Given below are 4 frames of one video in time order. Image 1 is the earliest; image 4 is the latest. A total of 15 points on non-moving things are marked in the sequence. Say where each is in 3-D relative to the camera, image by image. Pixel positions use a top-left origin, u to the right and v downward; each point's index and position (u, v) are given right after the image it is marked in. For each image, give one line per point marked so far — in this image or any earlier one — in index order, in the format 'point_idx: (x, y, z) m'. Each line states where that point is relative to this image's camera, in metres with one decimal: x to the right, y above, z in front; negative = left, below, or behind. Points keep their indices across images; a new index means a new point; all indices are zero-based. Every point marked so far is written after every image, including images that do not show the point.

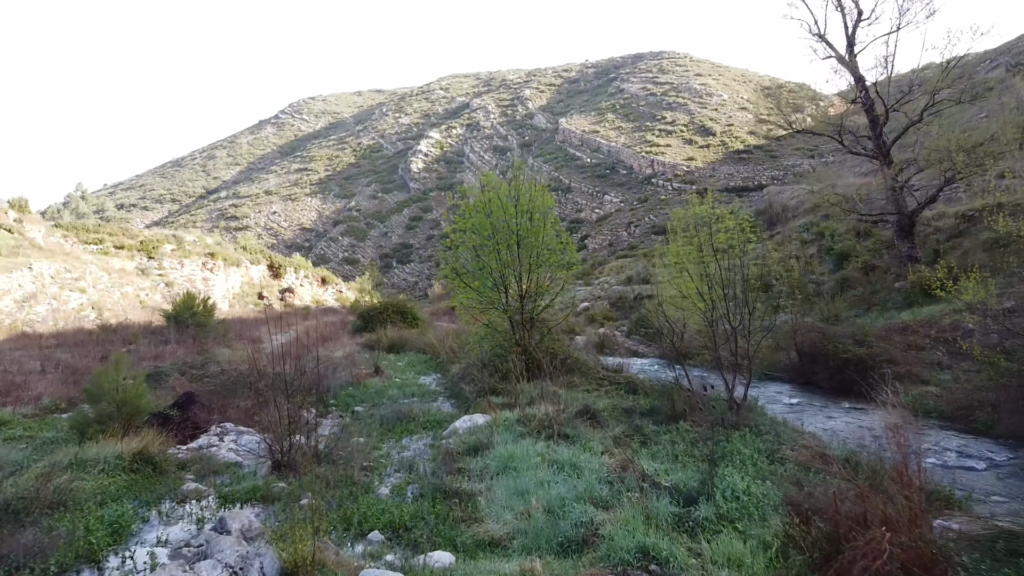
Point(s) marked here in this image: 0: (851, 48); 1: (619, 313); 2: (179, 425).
0: (+4.2, +3.0, +9.8) m
1: (+2.1, -0.5, +15.8) m
2: (-1.9, -0.8, +4.4) m
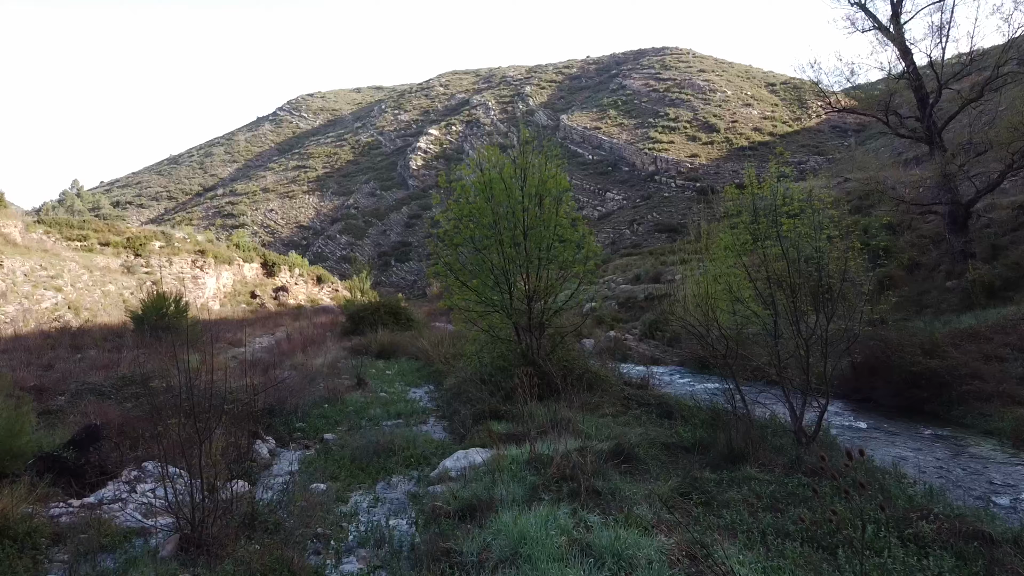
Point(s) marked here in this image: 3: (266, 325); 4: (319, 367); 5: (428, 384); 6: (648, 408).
0: (+4.3, +3.0, +8.7) m
1: (+2.2, -0.5, +14.7) m
2: (-1.8, -0.8, +3.3) m
3: (-5.7, -0.9, +18.1) m
4: (-2.1, -0.9, +8.4) m
5: (-0.8, -1.0, +7.8) m
6: (+0.8, -0.7, +4.9) m
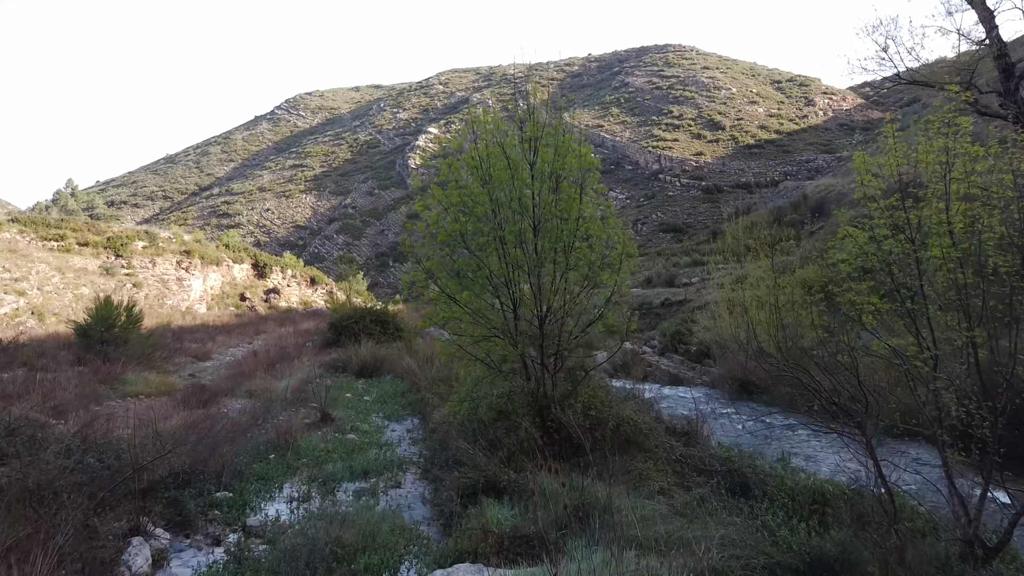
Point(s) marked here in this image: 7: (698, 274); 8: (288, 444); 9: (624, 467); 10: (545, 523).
0: (+4.3, +2.9, +7.3) m
1: (+2.2, -0.6, +13.2) m
2: (-1.8, -0.9, +1.9) m
3: (-5.6, -1.0, +16.6) m
4: (-2.0, -0.9, +7.0) m
5: (-0.8, -1.0, +6.3) m
6: (+0.9, -0.8, +3.4) m
7: (+3.9, +0.3, +16.4) m
8: (-1.4, -1.0, +4.9) m
9: (+0.5, -0.8, +3.4) m
10: (+0.1, -0.8, +2.8) m
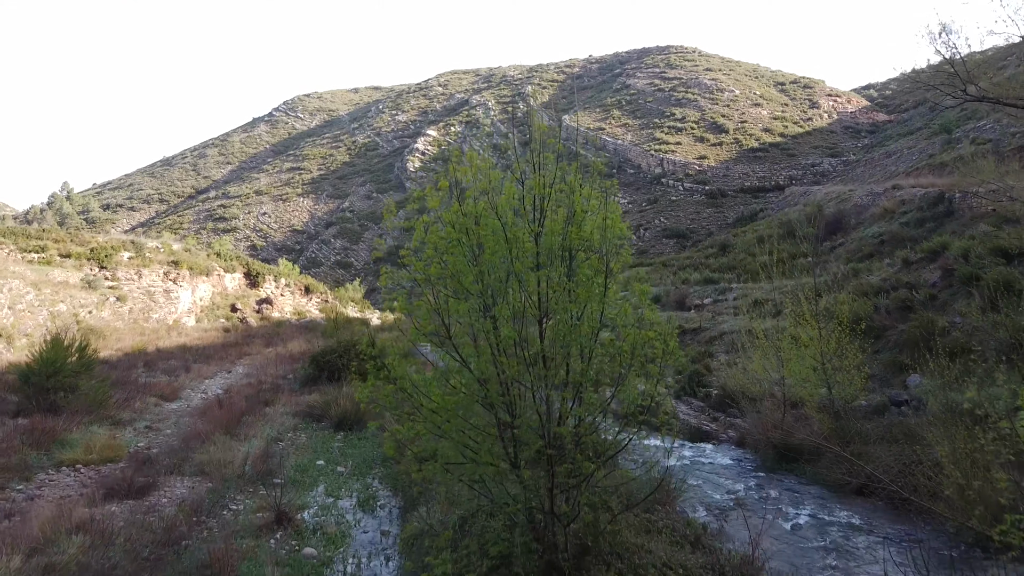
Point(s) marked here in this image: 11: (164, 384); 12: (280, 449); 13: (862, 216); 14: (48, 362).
0: (+4.3, +2.5, +6.2) m
1: (+2.2, -1.0, +12.2) m
2: (-1.8, -1.3, +0.8) m
3: (-5.6, -1.4, +15.6) m
4: (-2.0, -1.3, +5.9) m
5: (-0.8, -1.4, +5.3) m
6: (+0.9, -1.2, +2.4) m
7: (+3.9, -0.1, +15.4) m
8: (-1.4, -1.4, +3.9) m
9: (+0.4, -1.2, +2.3) m
10: (+0.1, -1.2, +1.8) m
11: (-4.9, -1.3, +11.2) m
12: (-2.0, -1.4, +6.9) m
13: (+7.6, +1.6, +17.1) m
14: (-4.9, -0.8, +8.3) m
